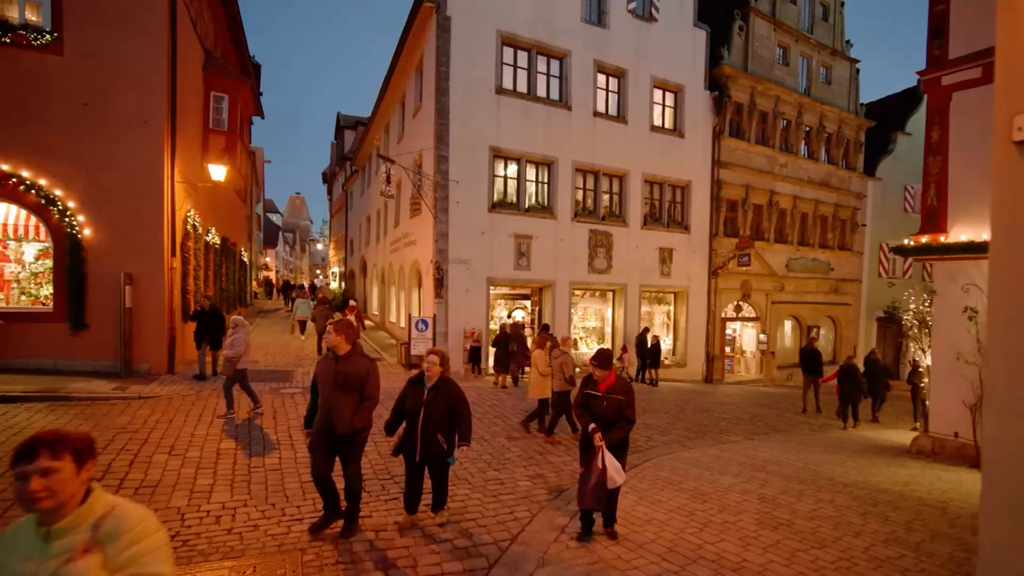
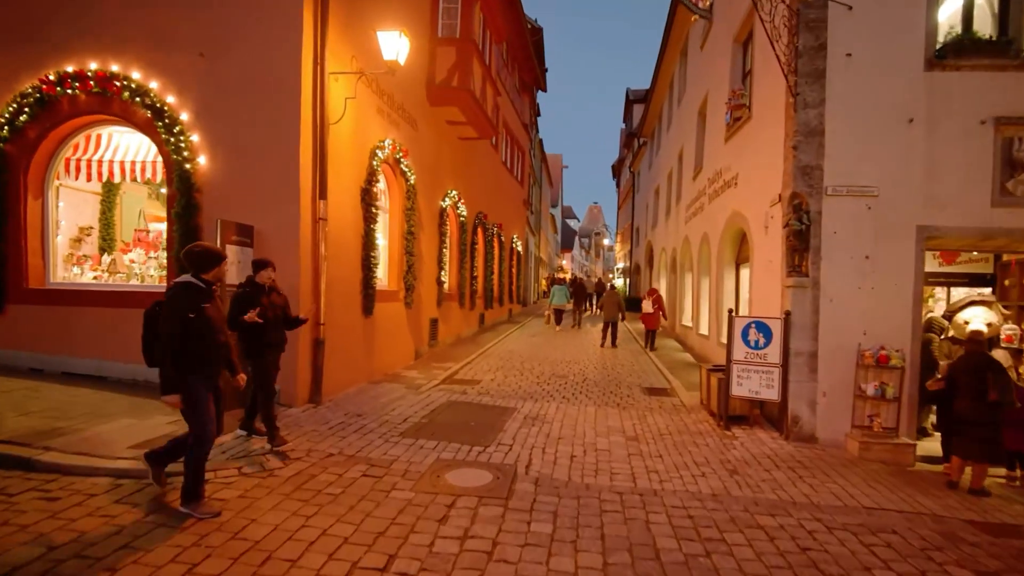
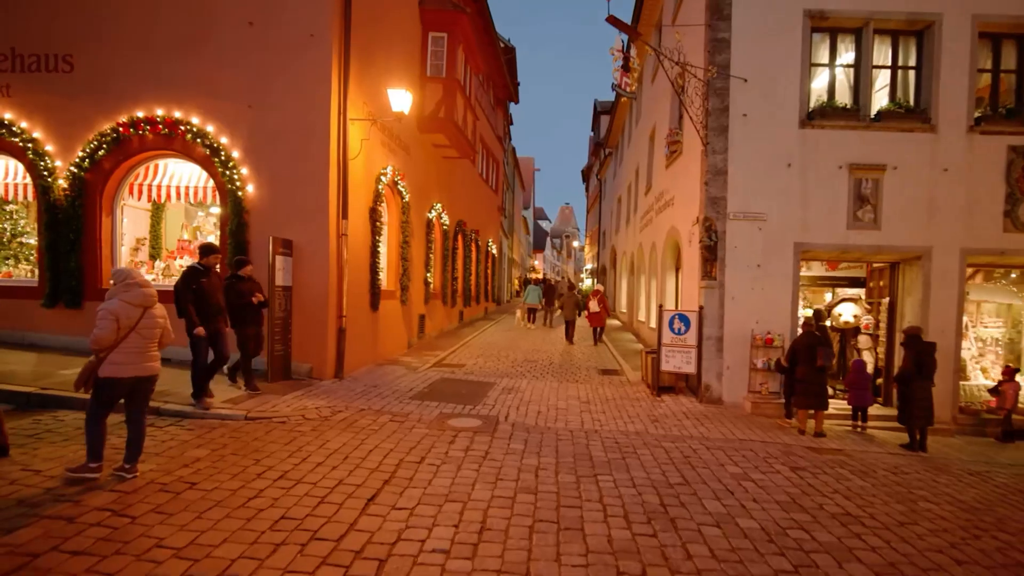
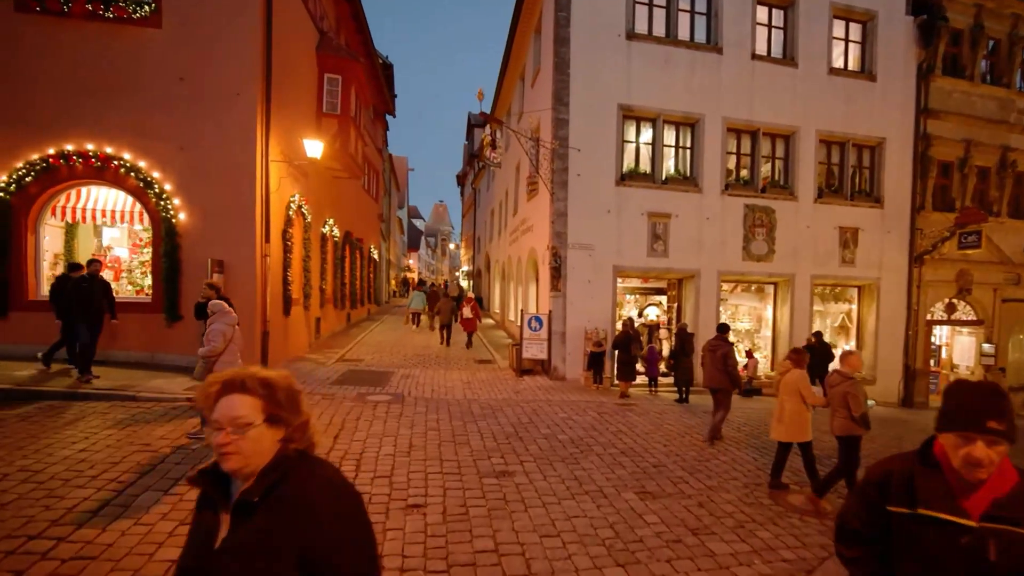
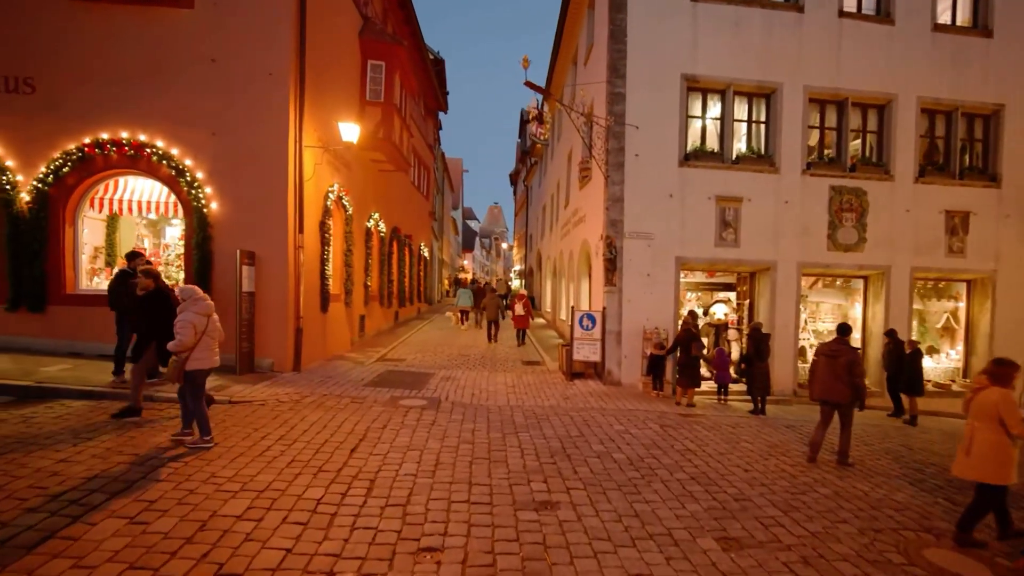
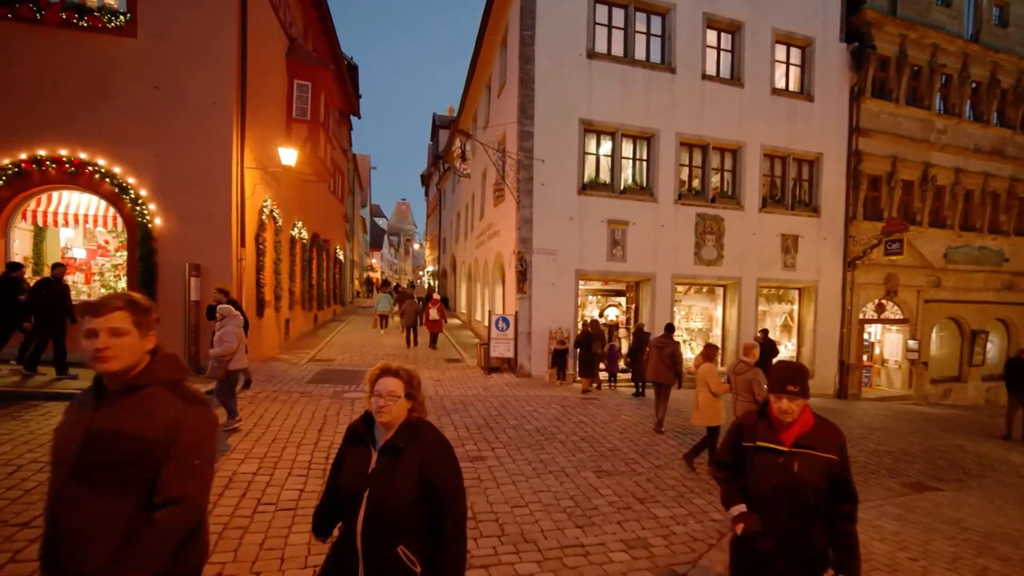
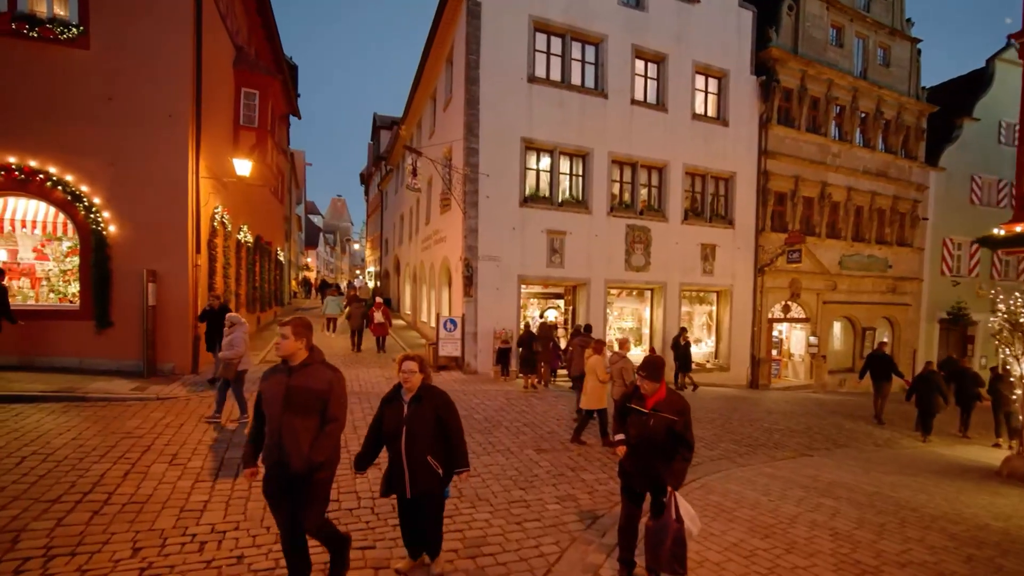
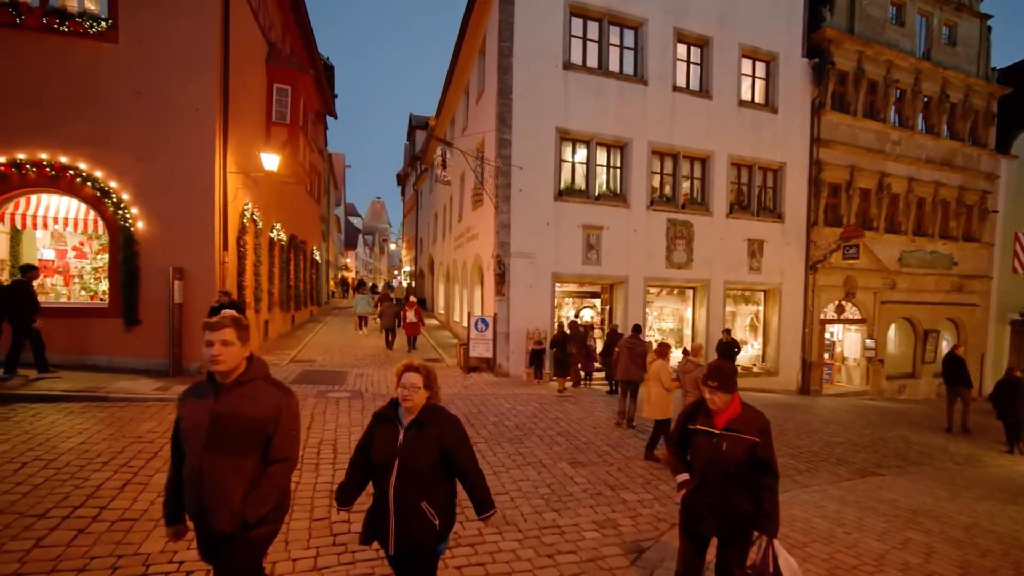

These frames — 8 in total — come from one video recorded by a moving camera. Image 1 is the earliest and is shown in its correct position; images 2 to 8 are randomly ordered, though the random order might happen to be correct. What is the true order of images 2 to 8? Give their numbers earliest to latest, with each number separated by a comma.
7, 8, 6, 4, 5, 3, 2
